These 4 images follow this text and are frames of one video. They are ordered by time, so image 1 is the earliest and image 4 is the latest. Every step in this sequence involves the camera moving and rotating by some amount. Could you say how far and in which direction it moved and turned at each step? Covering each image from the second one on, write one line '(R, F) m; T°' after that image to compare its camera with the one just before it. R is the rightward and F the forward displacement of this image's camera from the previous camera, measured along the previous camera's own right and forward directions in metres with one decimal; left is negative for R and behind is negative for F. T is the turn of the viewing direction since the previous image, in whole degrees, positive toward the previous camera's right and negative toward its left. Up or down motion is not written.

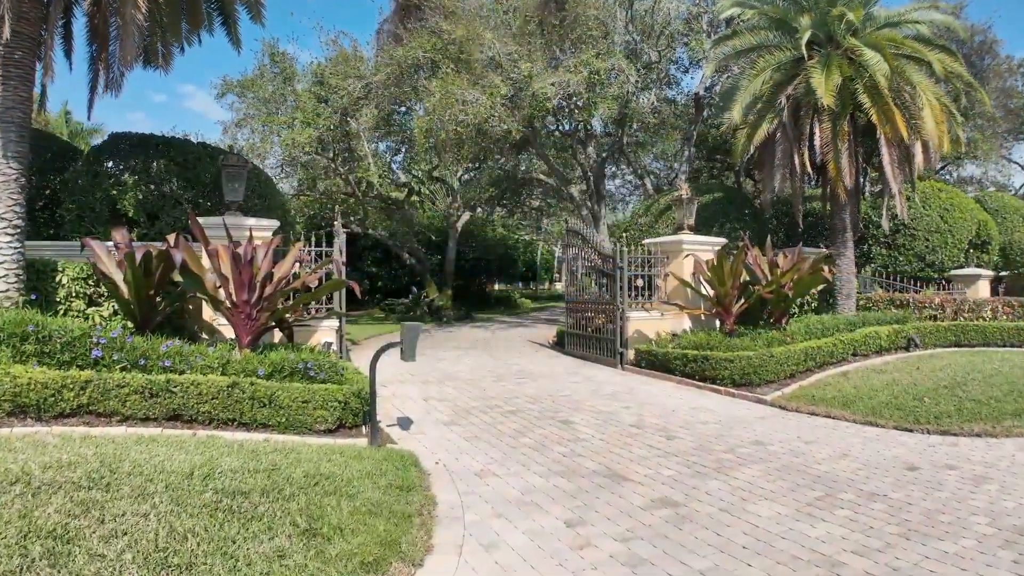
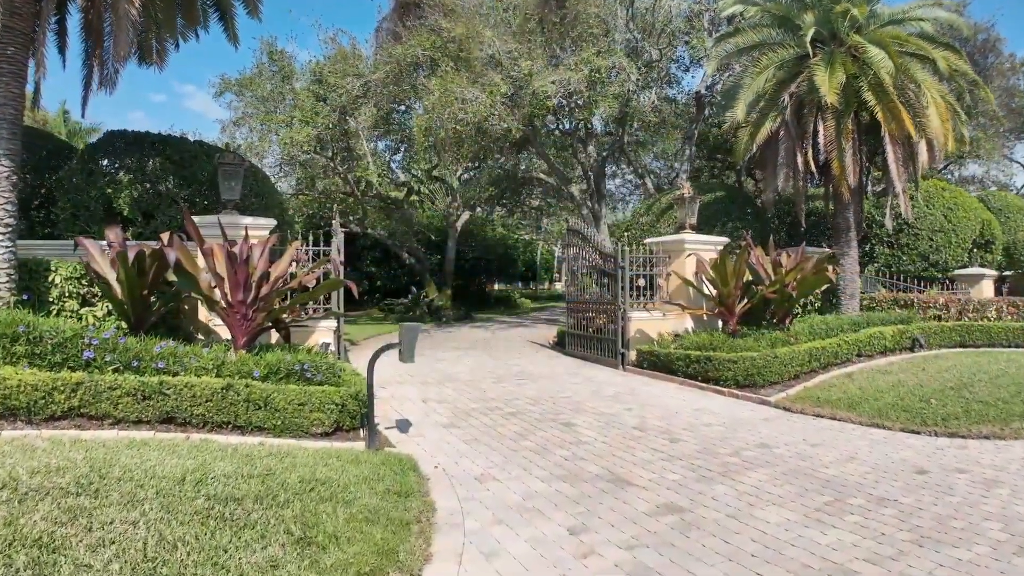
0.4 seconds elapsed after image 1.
(0.0, +0.1) m; 0°
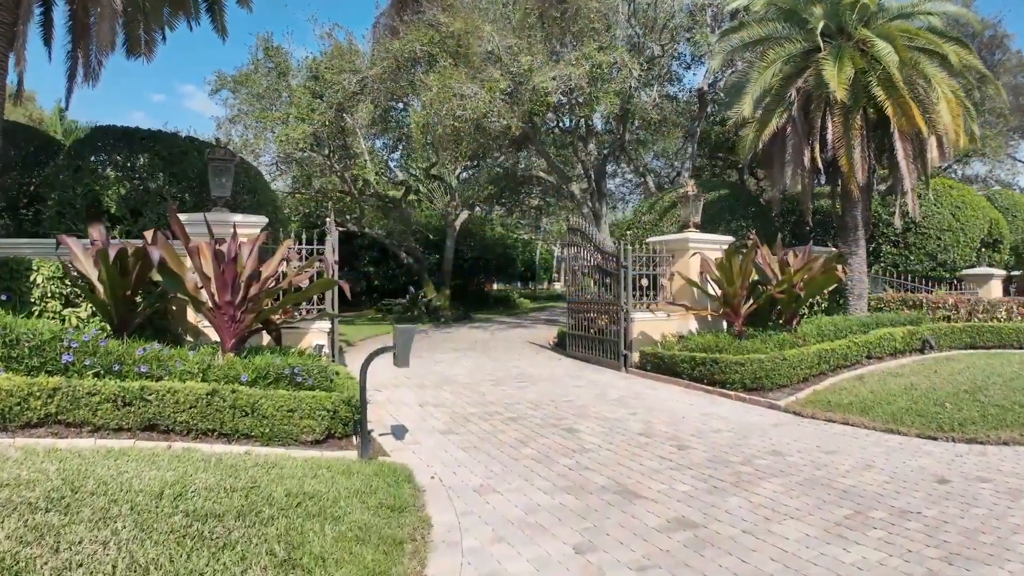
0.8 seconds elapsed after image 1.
(0.0, +0.3) m; 0°
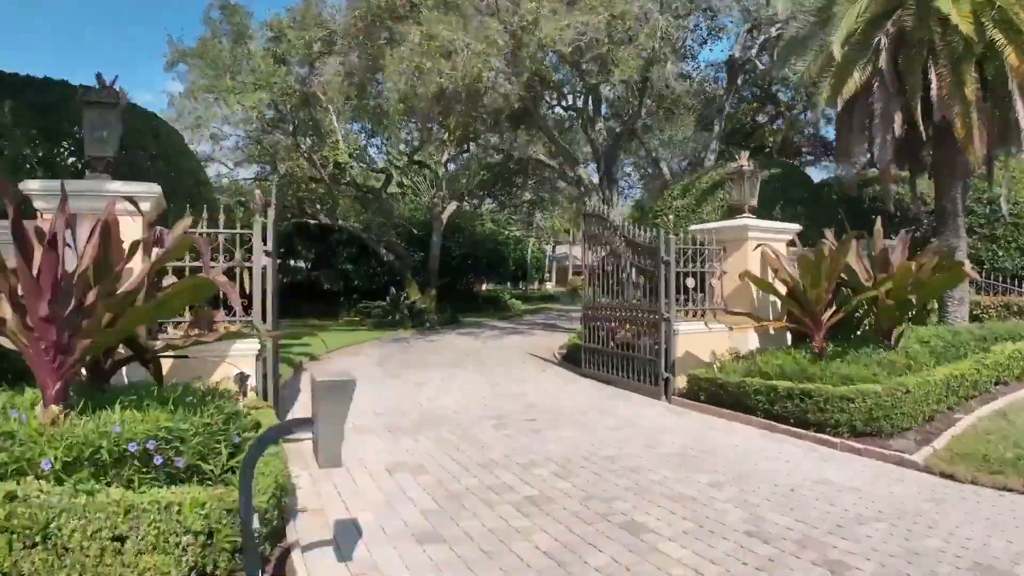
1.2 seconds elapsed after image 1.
(-0.3, +3.0) m; +1°
